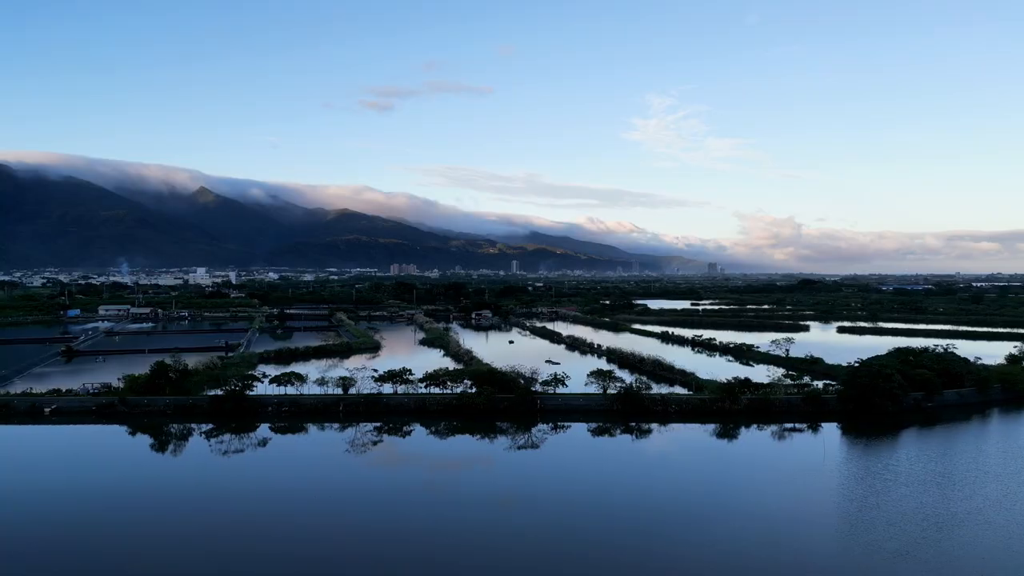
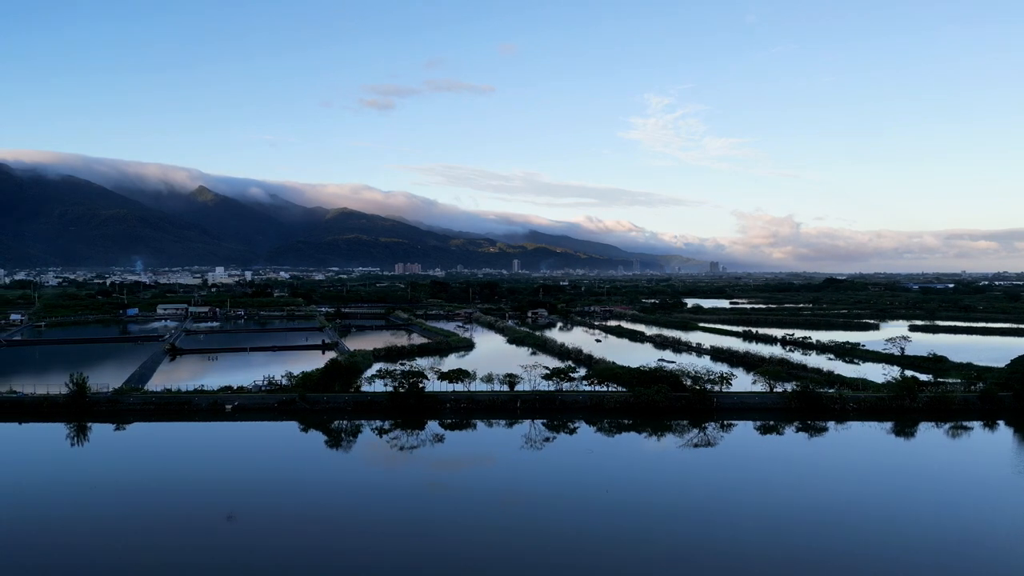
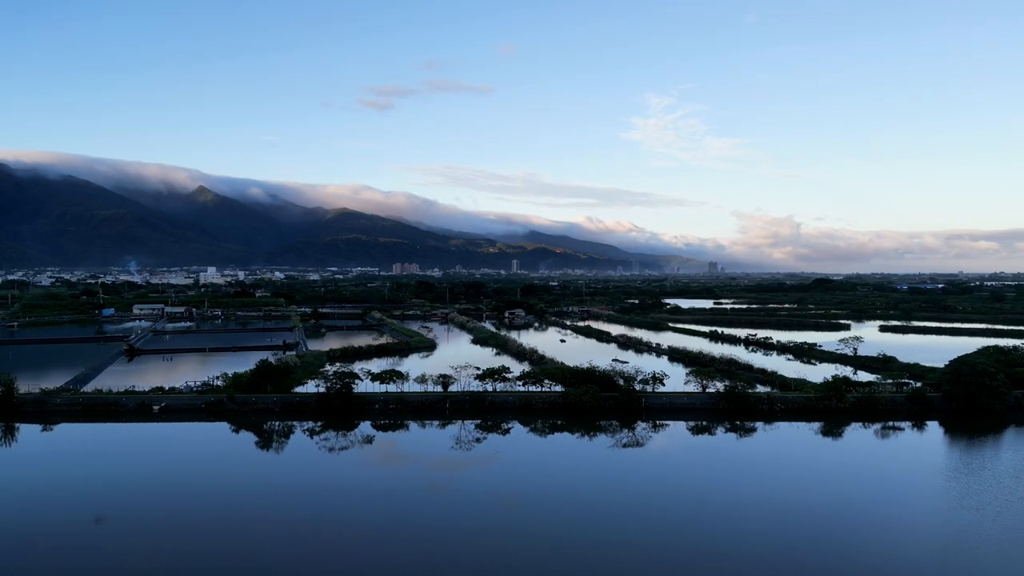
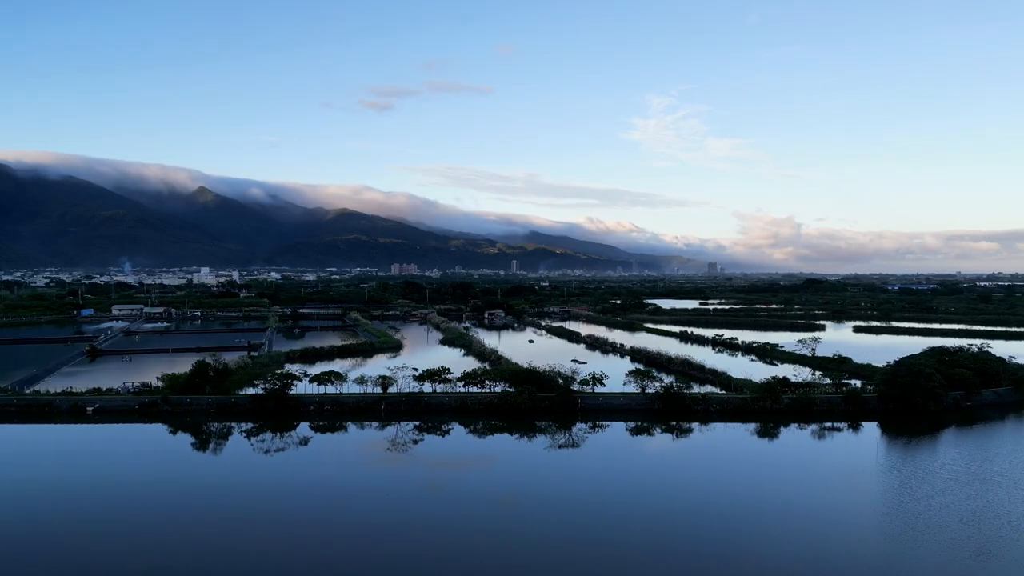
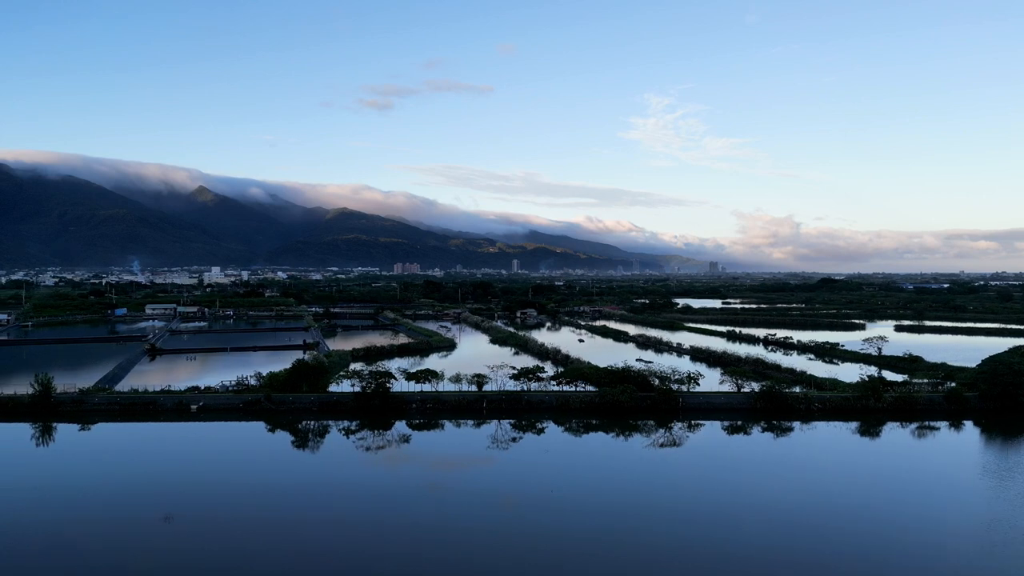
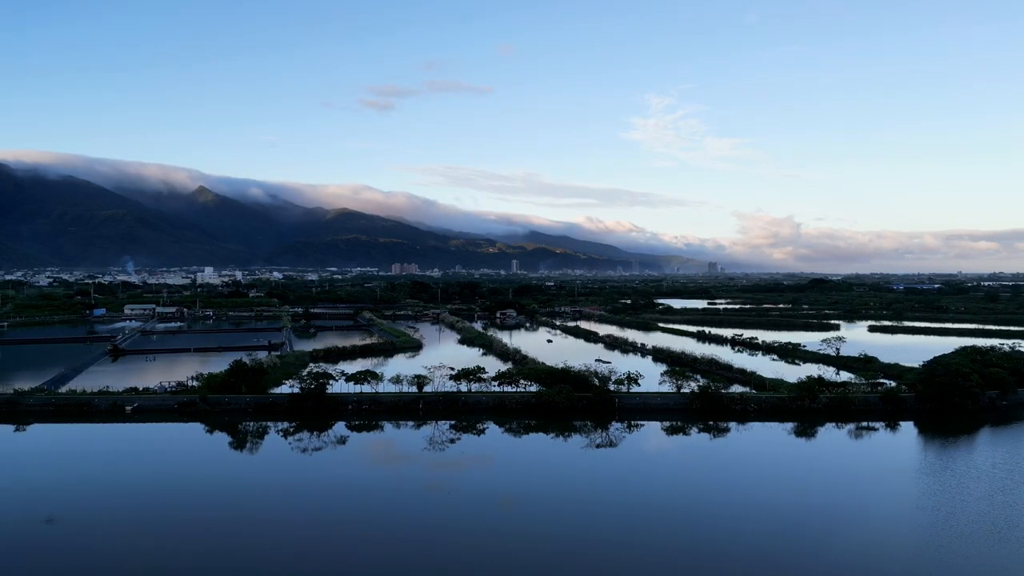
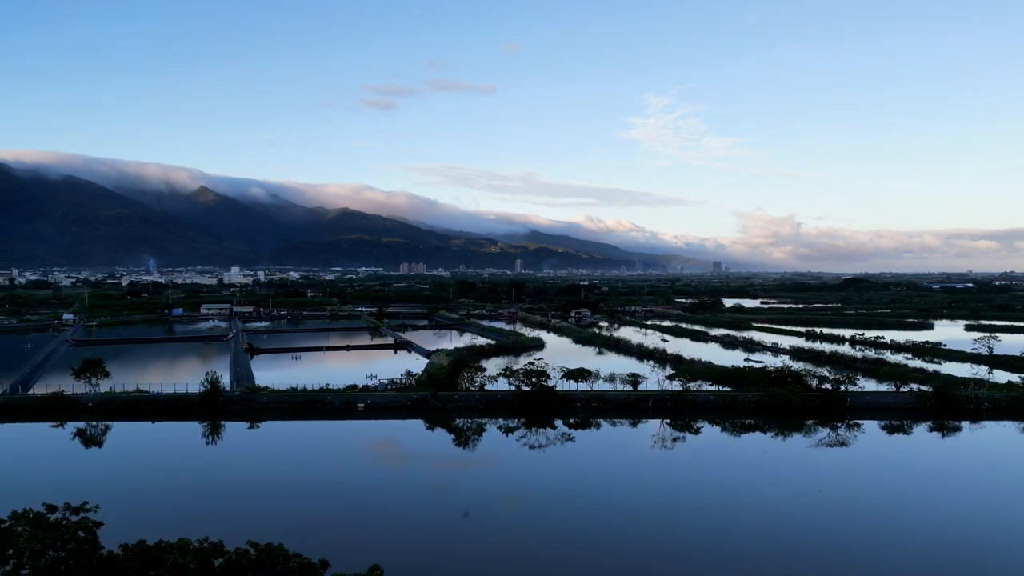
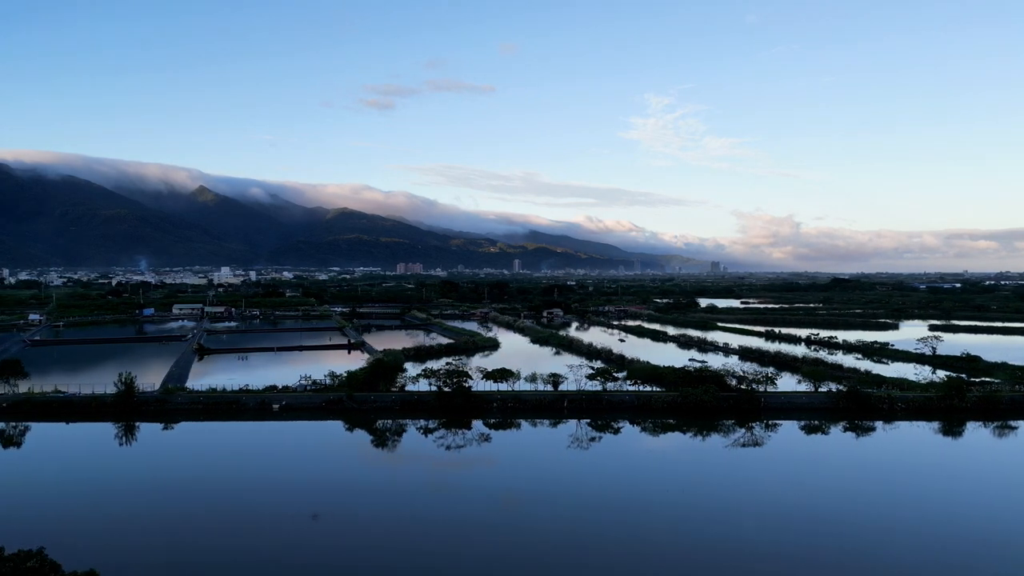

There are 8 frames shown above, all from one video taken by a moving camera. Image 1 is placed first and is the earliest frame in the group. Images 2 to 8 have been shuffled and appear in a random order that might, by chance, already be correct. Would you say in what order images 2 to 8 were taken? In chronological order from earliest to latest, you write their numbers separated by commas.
4, 6, 3, 5, 2, 8, 7
